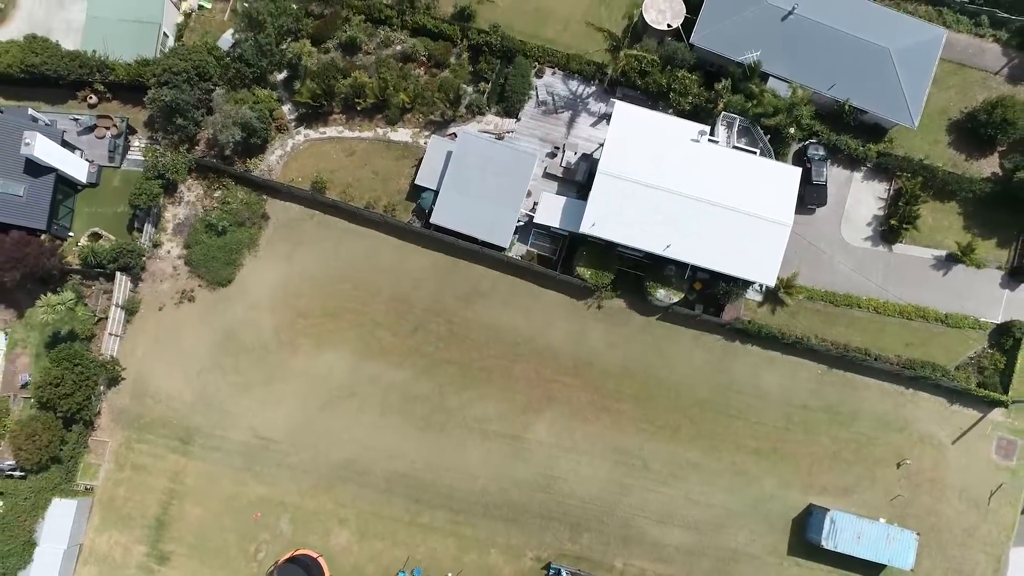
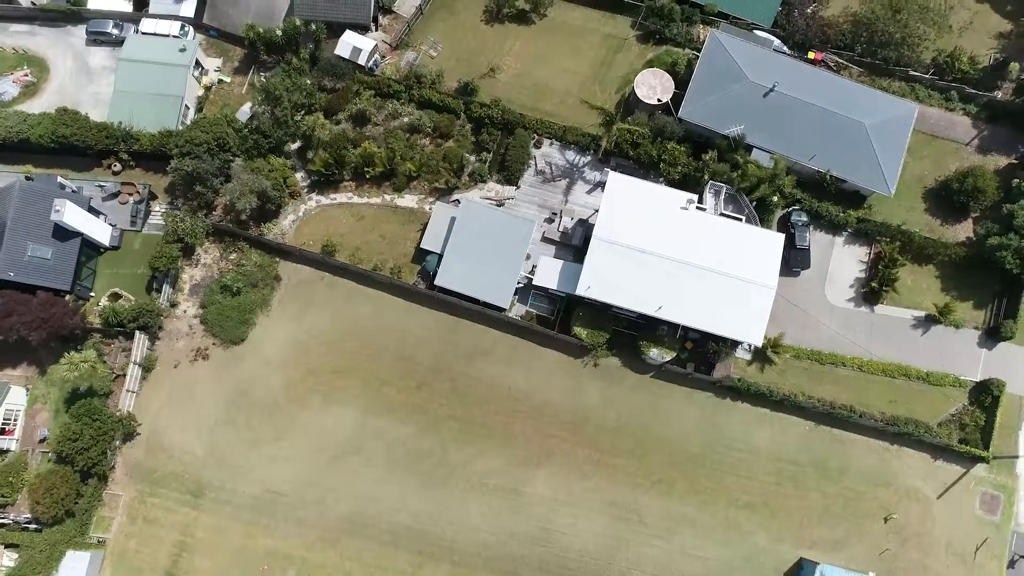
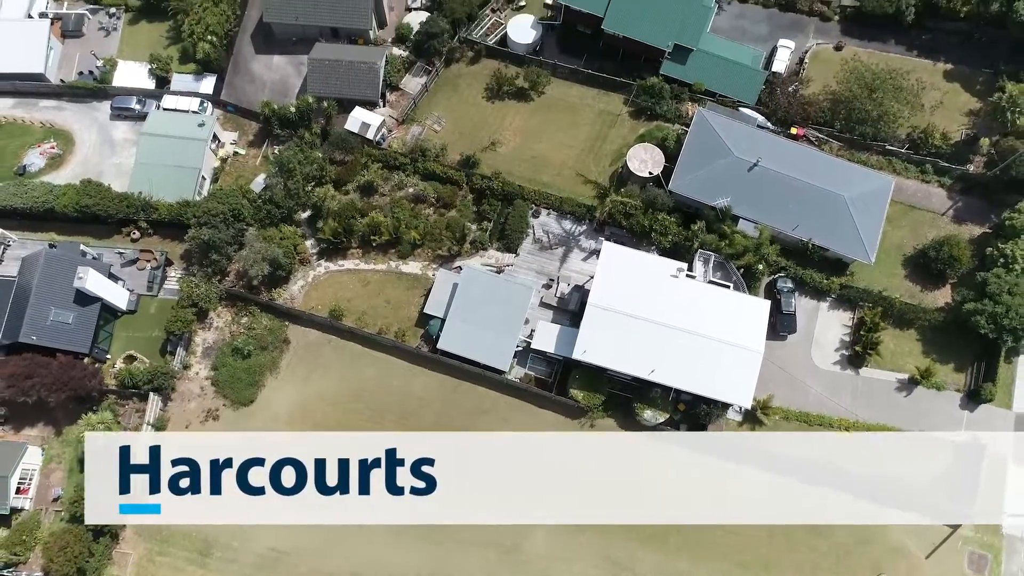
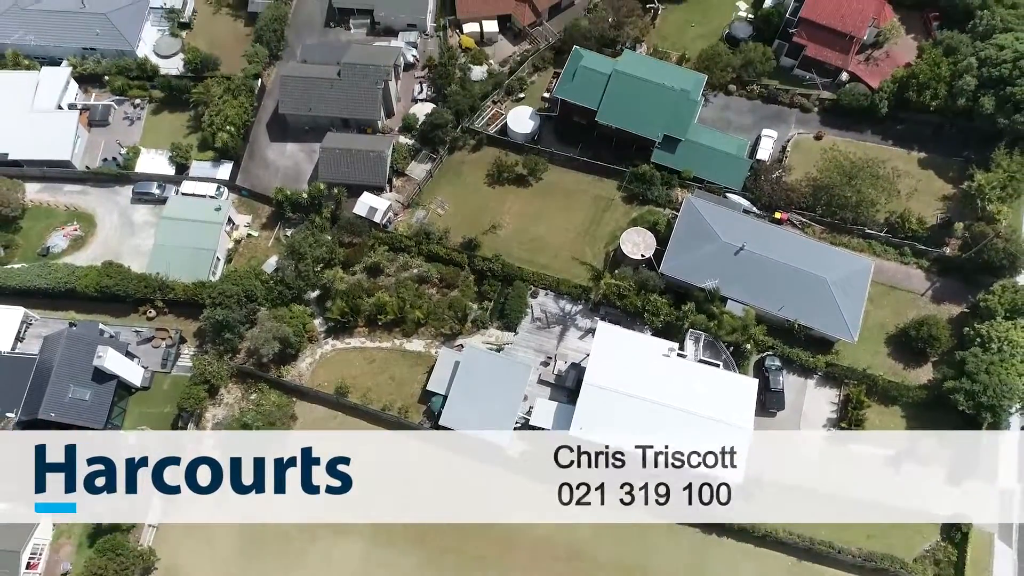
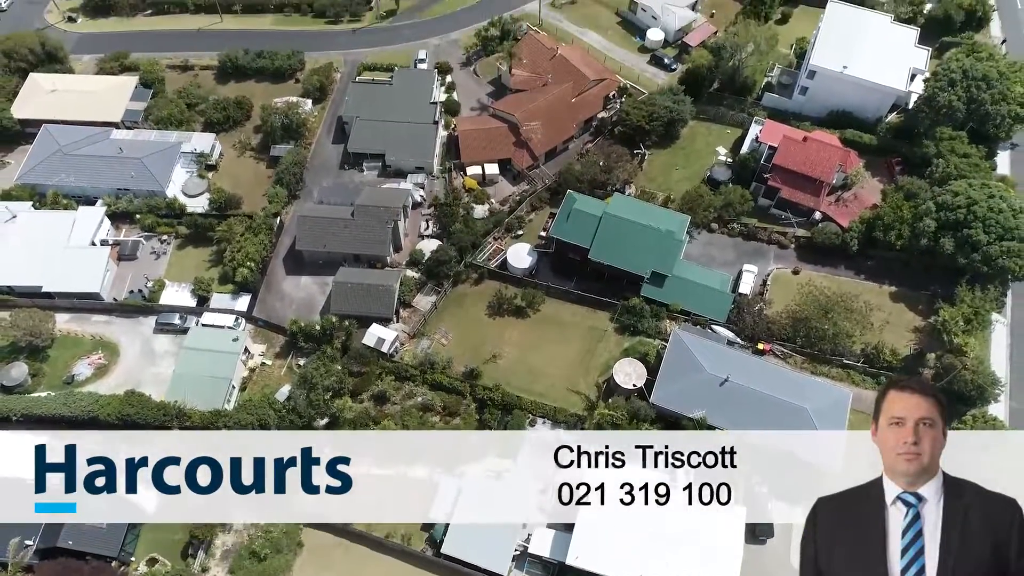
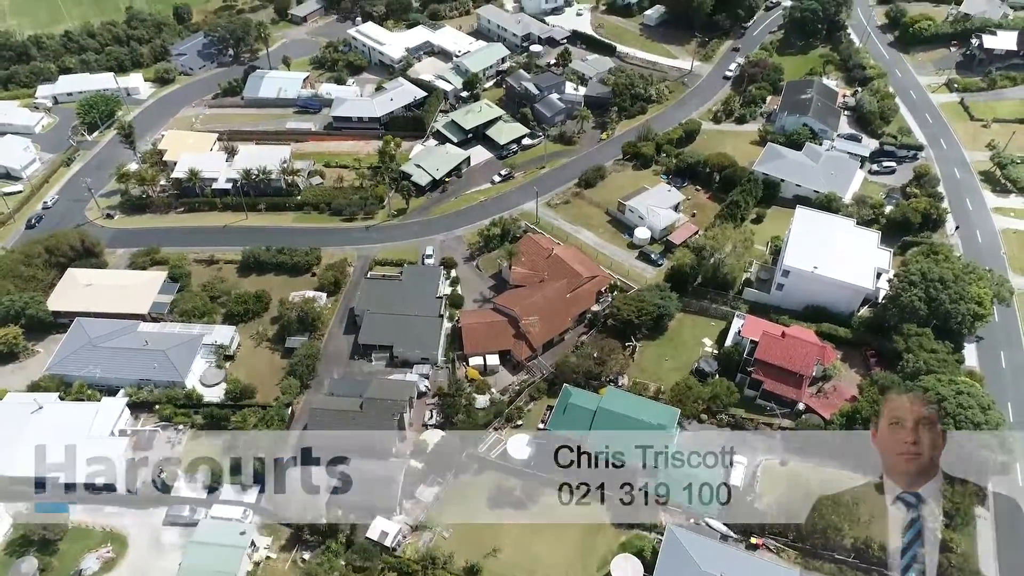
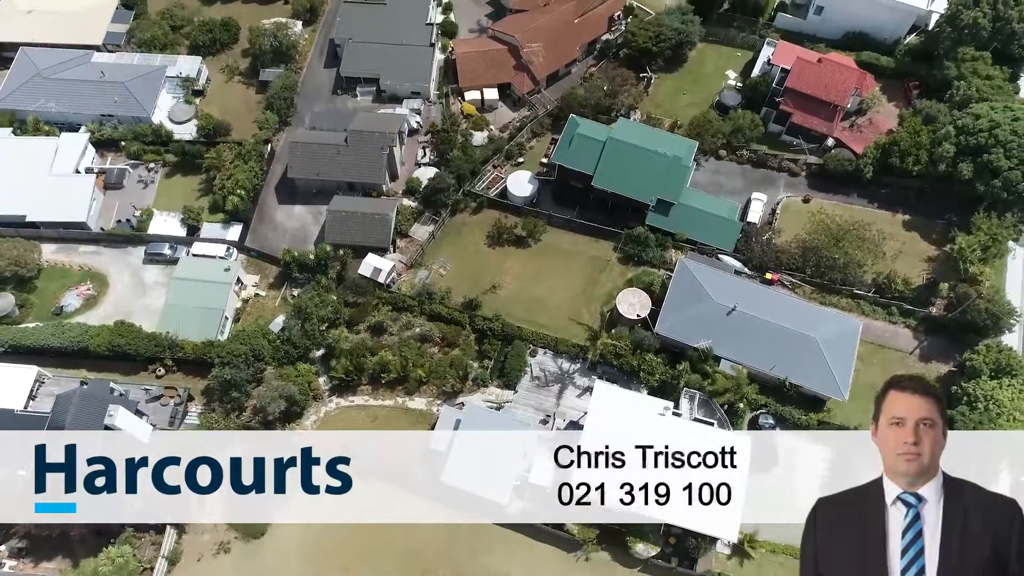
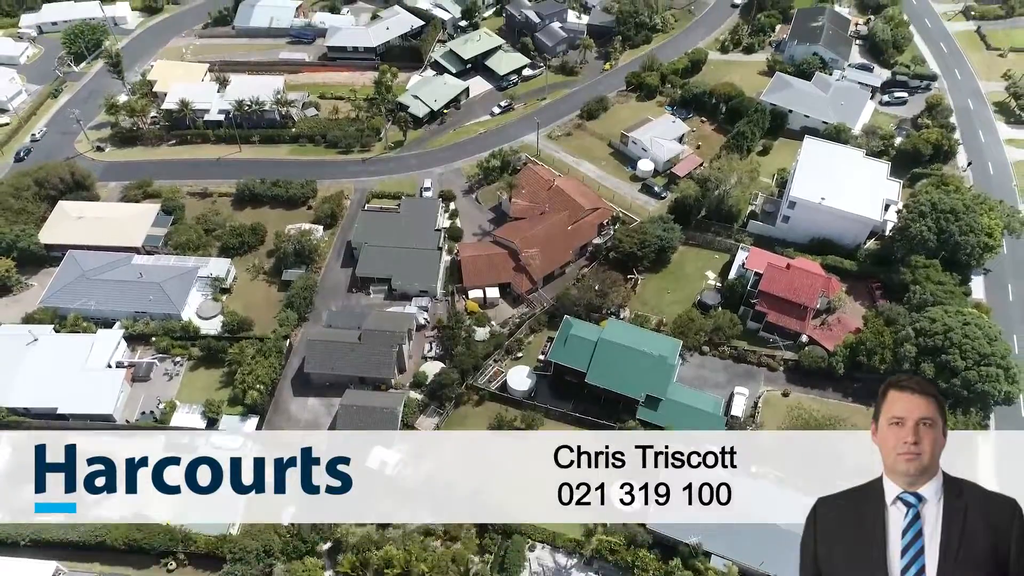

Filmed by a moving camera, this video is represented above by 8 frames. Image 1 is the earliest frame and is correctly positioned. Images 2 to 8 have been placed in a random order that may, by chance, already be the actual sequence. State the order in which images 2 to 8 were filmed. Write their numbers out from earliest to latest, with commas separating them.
2, 3, 4, 7, 5, 8, 6
